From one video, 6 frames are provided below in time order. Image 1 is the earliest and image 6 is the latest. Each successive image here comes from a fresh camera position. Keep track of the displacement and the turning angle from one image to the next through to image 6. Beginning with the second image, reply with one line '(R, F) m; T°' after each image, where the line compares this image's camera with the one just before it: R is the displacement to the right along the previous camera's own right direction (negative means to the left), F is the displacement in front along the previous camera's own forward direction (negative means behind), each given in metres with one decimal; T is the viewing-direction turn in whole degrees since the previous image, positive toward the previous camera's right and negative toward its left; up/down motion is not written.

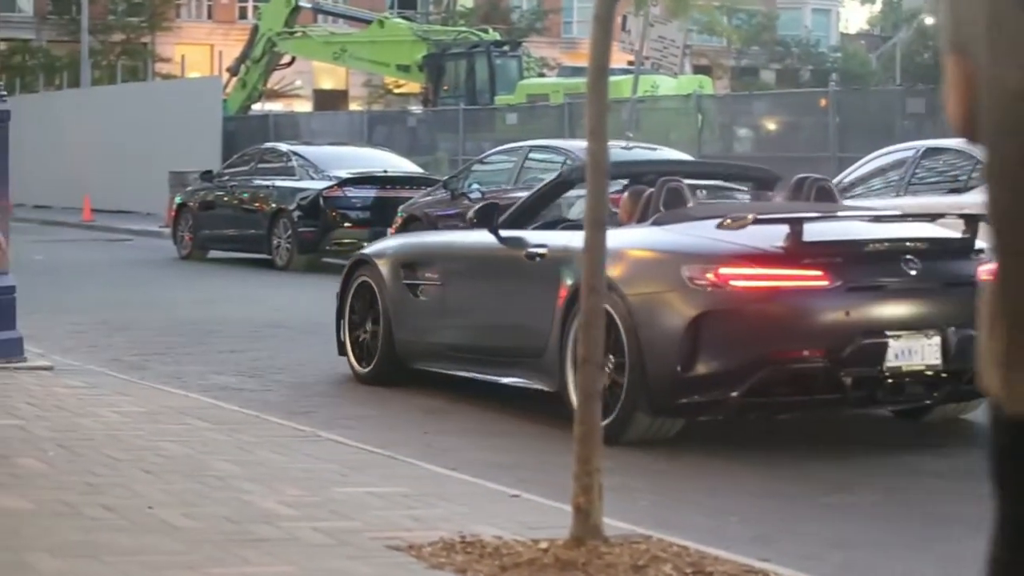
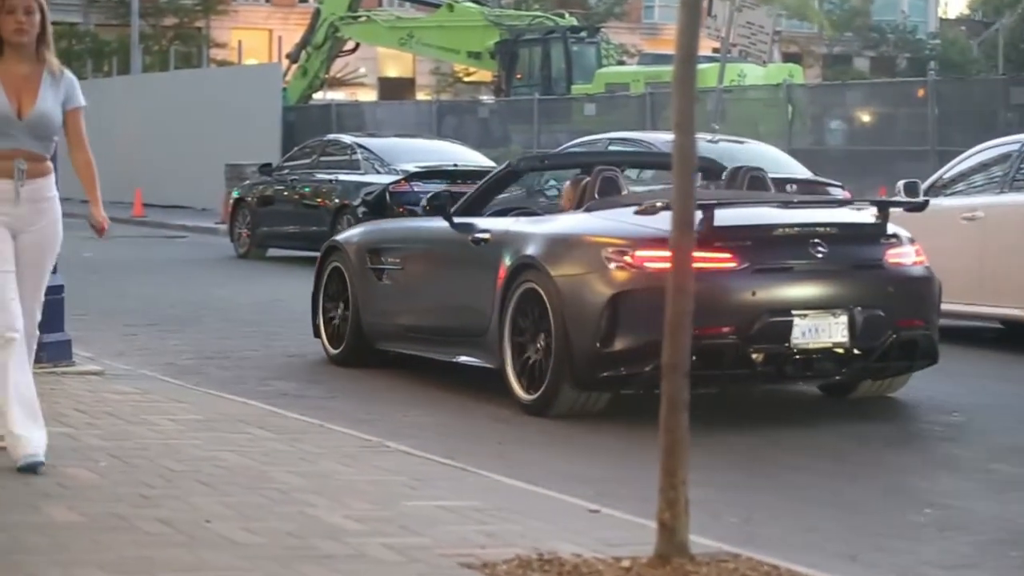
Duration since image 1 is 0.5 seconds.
(-0.2, +0.7) m; -1°
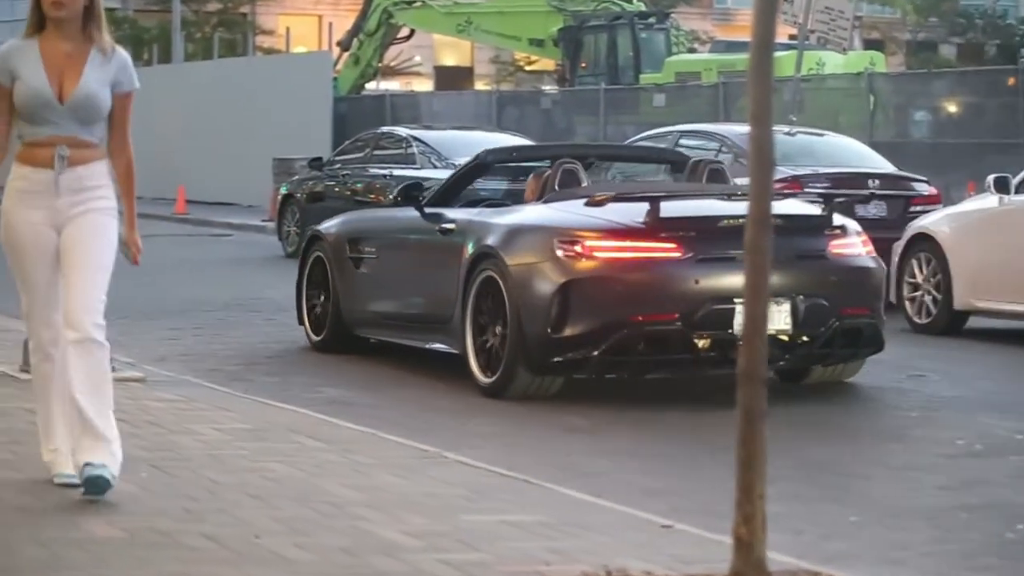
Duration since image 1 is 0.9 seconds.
(-0.2, +0.6) m; -1°
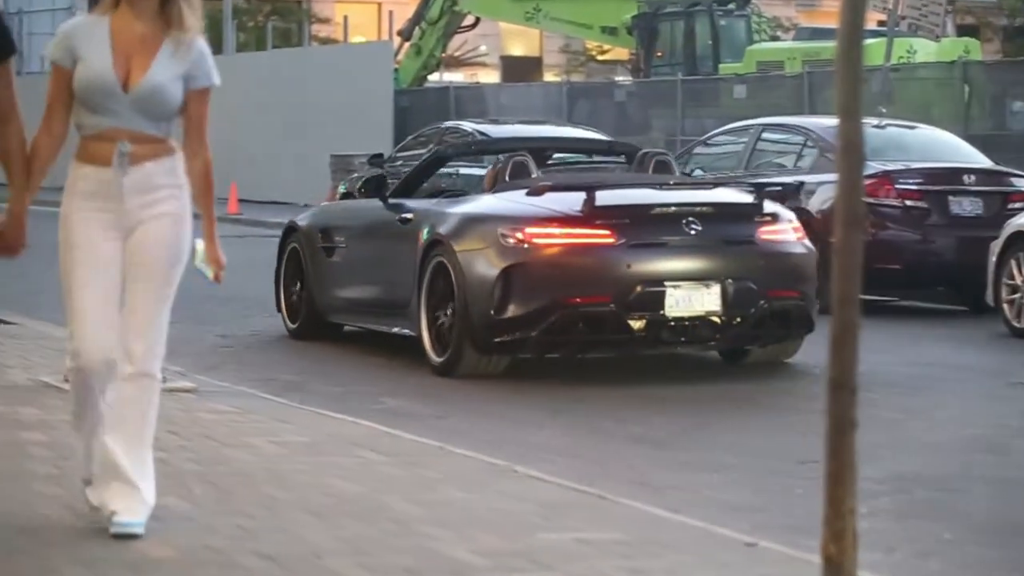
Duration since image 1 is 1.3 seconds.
(-0.2, +0.6) m; -1°
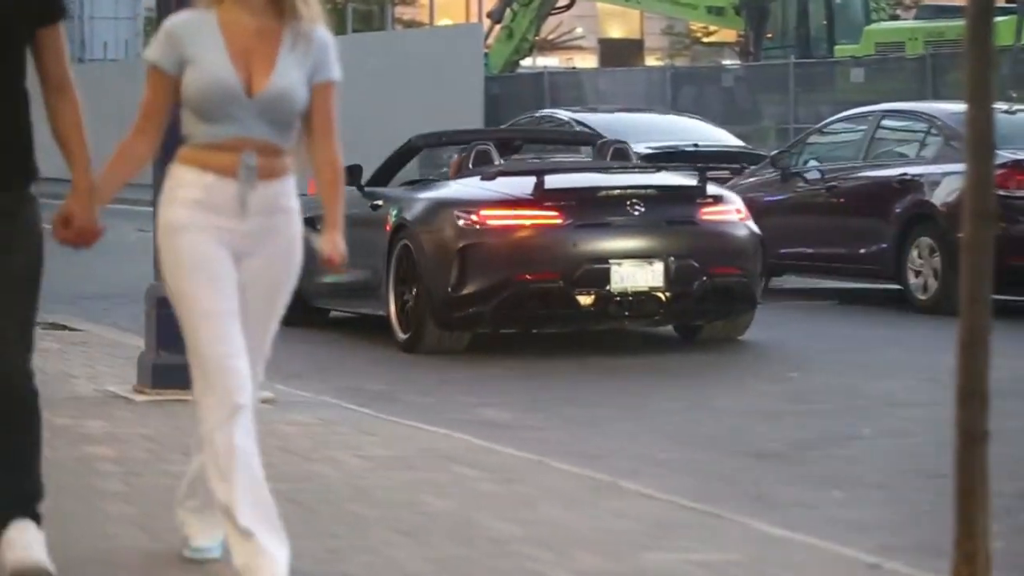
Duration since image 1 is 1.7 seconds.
(-0.2, +0.7) m; -1°
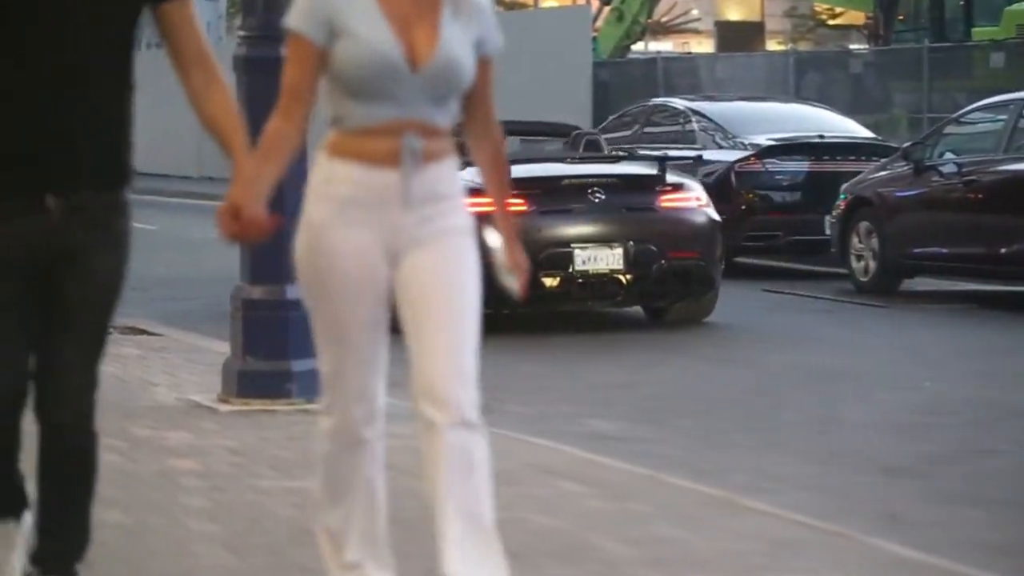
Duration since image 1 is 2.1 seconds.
(-0.1, +0.6) m; -2°
